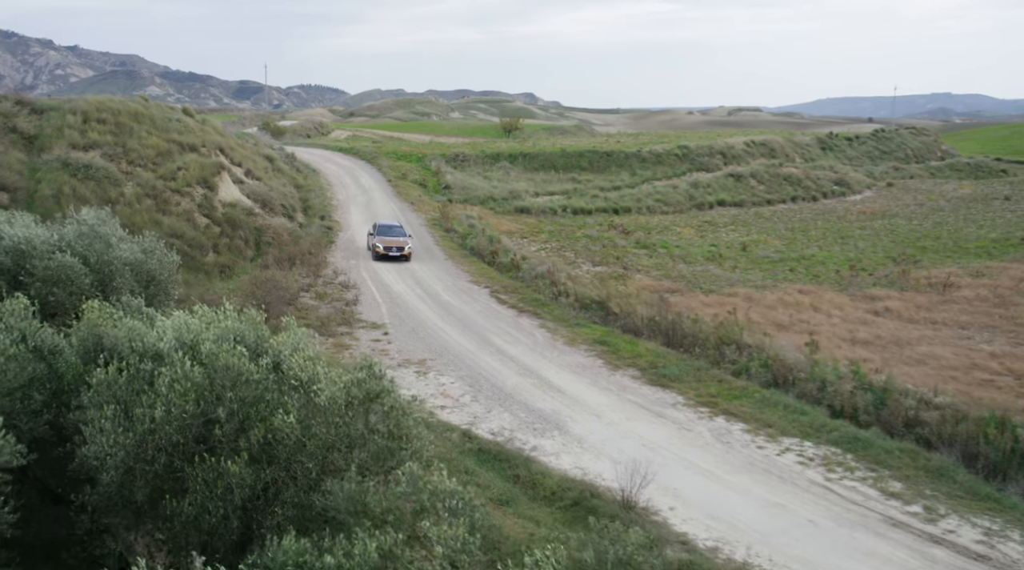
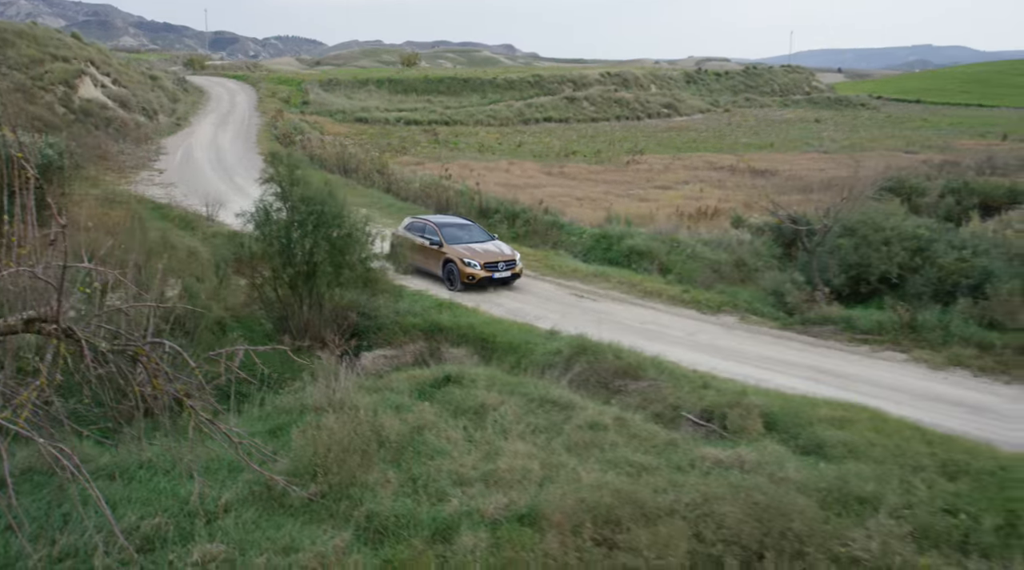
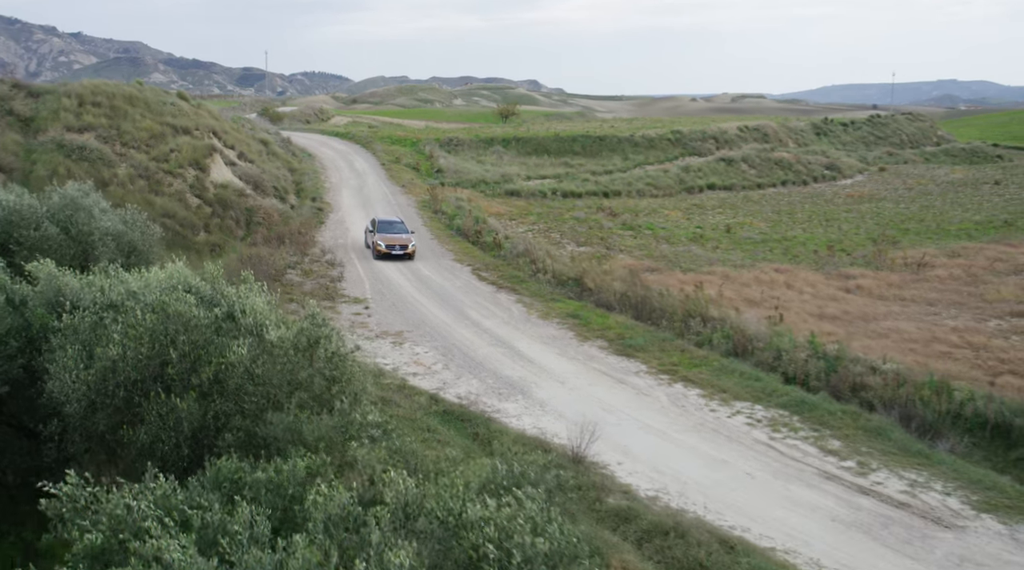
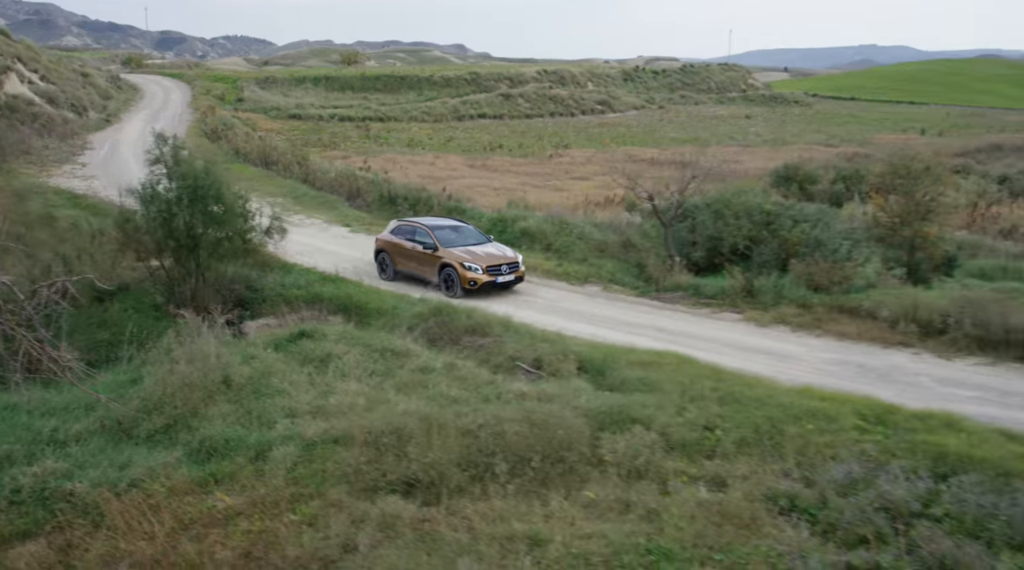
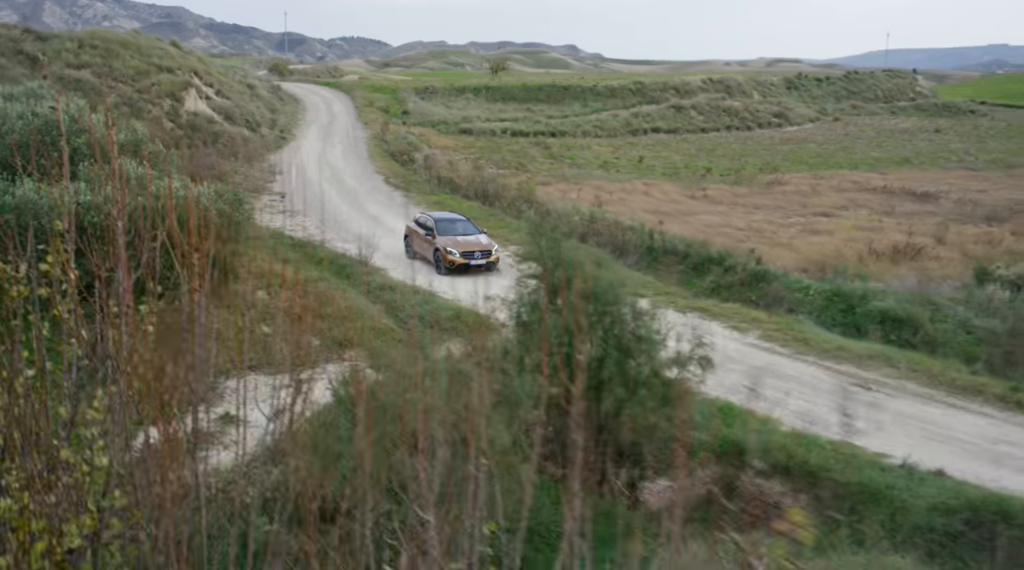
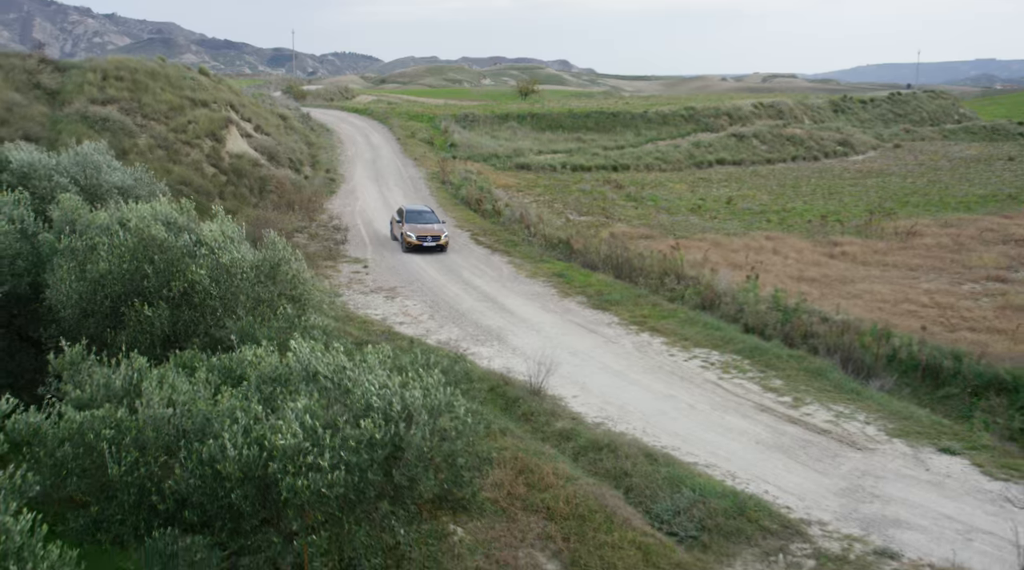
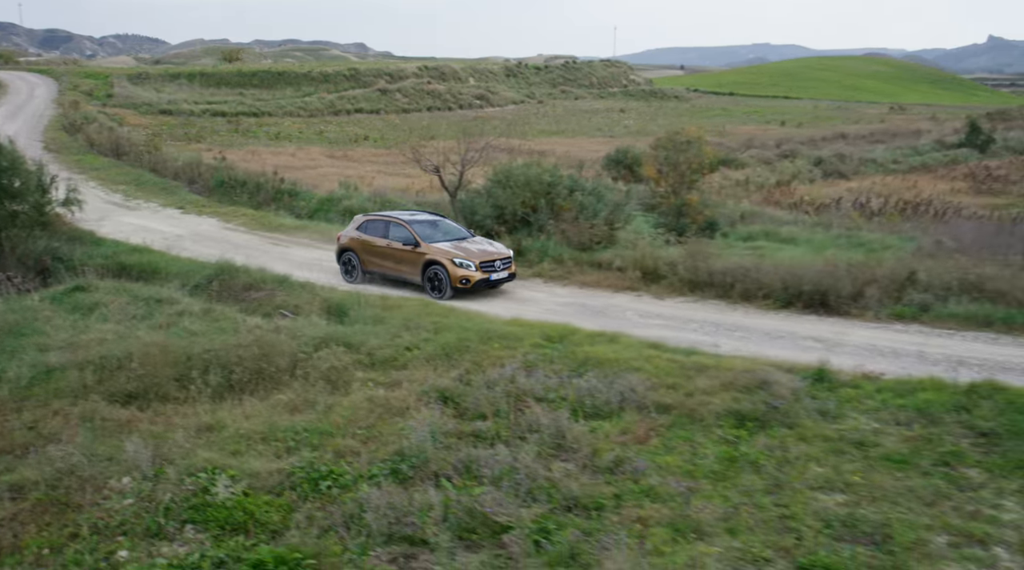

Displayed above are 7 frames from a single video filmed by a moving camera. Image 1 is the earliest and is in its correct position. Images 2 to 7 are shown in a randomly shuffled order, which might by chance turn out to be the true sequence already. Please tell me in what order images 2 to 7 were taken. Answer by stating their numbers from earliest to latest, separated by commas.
3, 6, 5, 2, 4, 7
